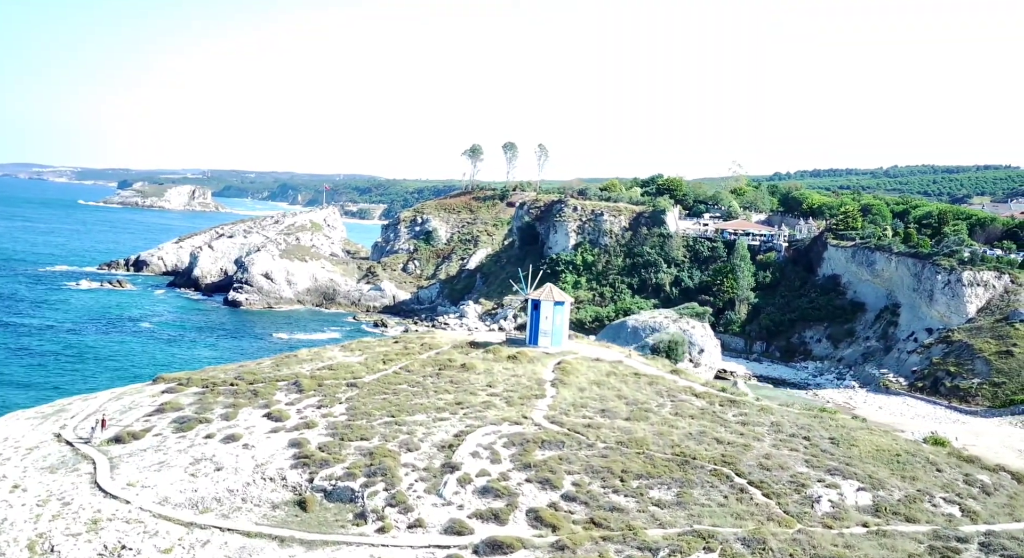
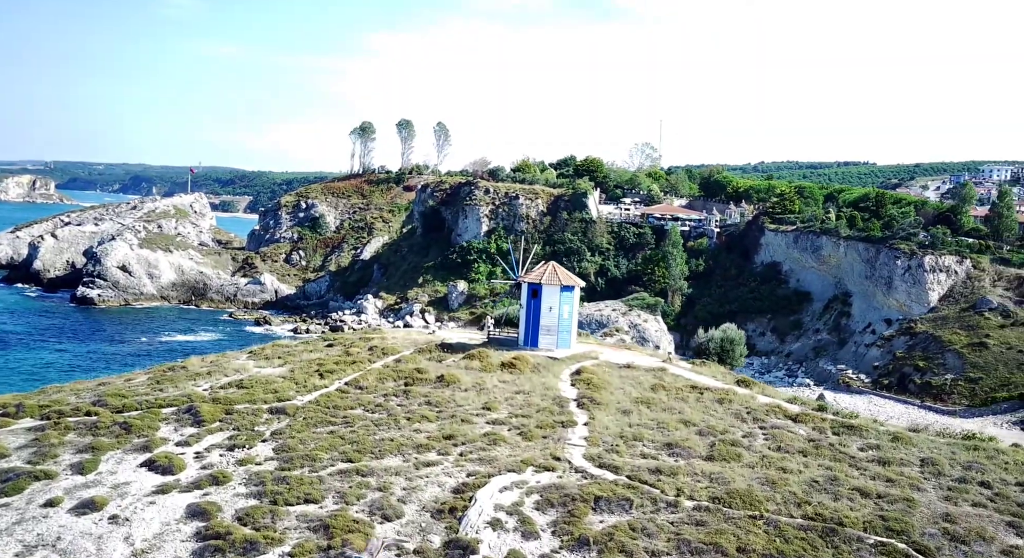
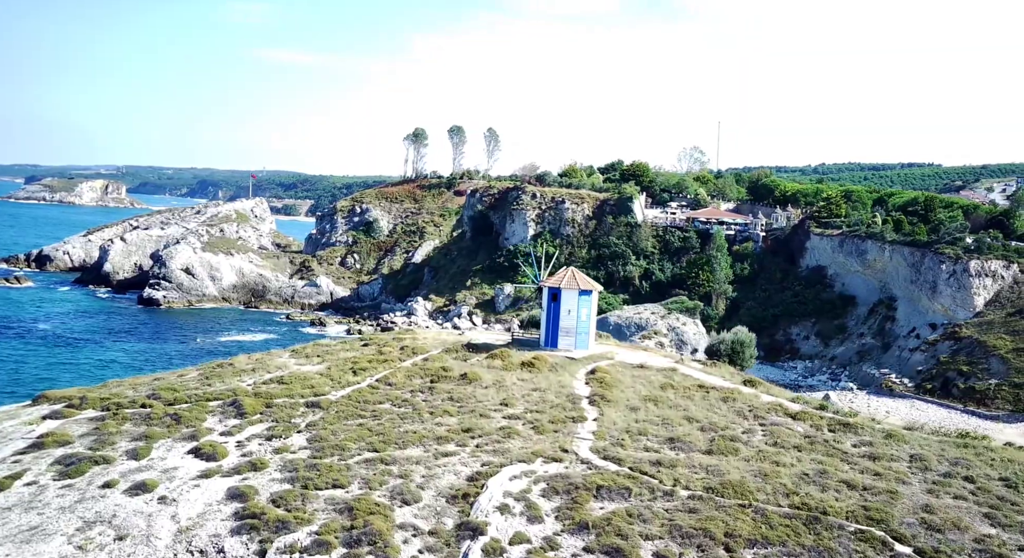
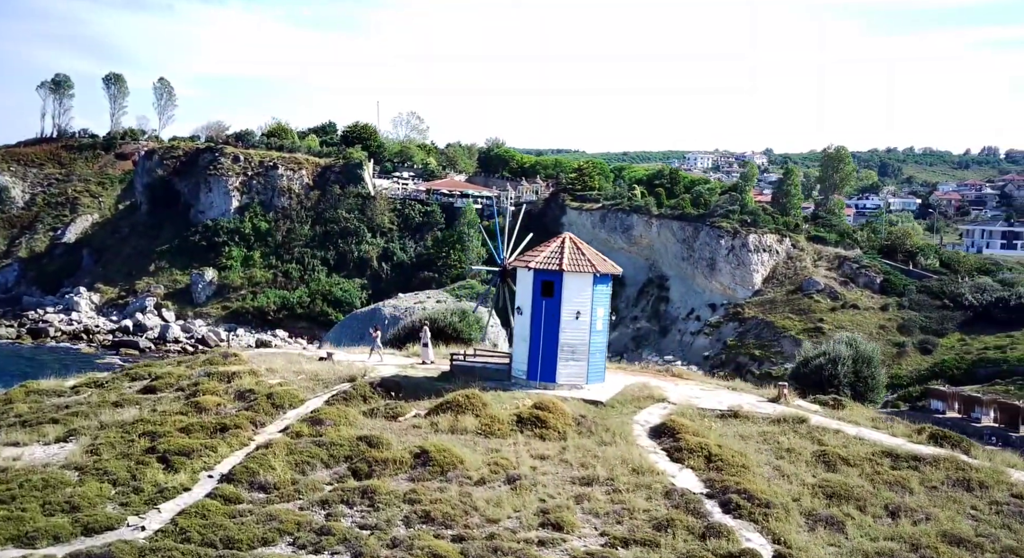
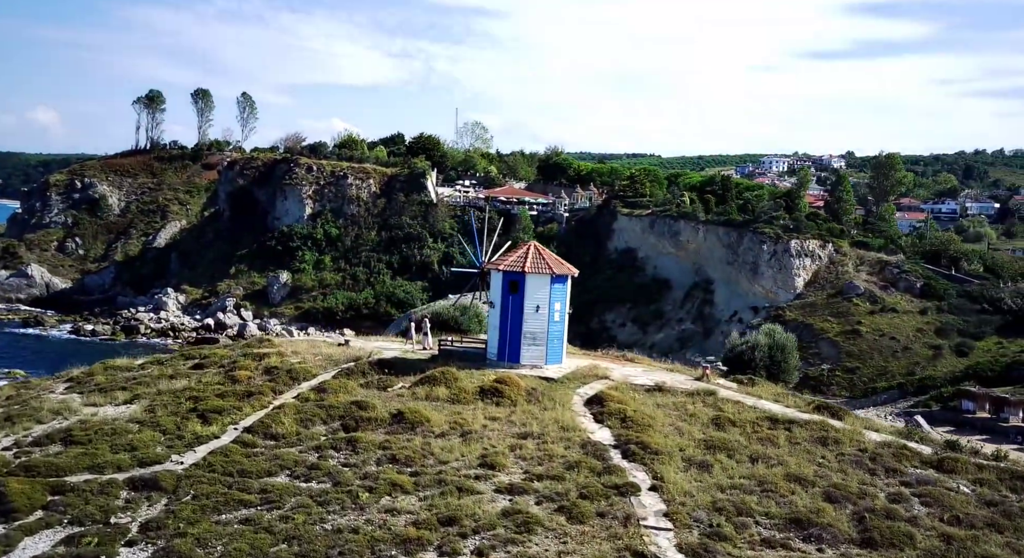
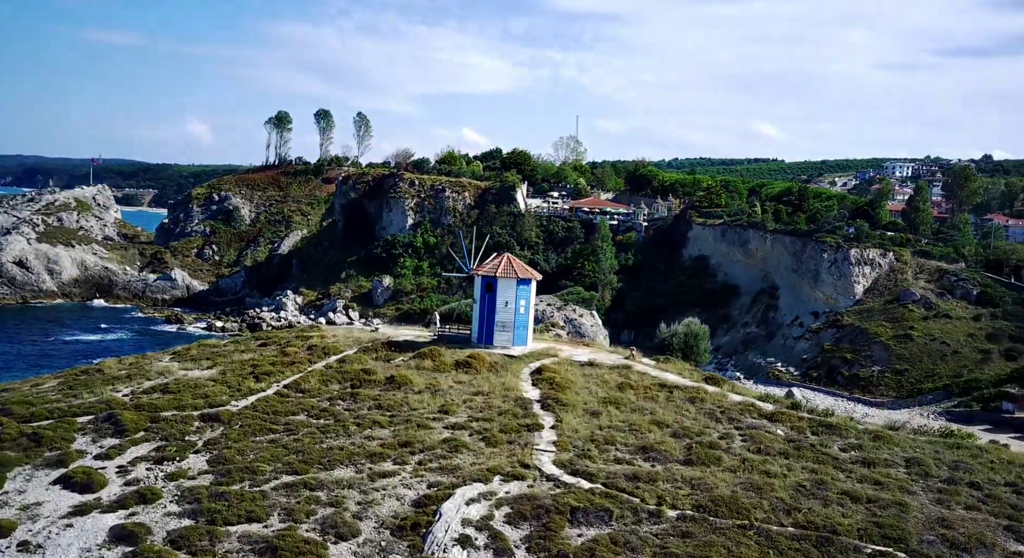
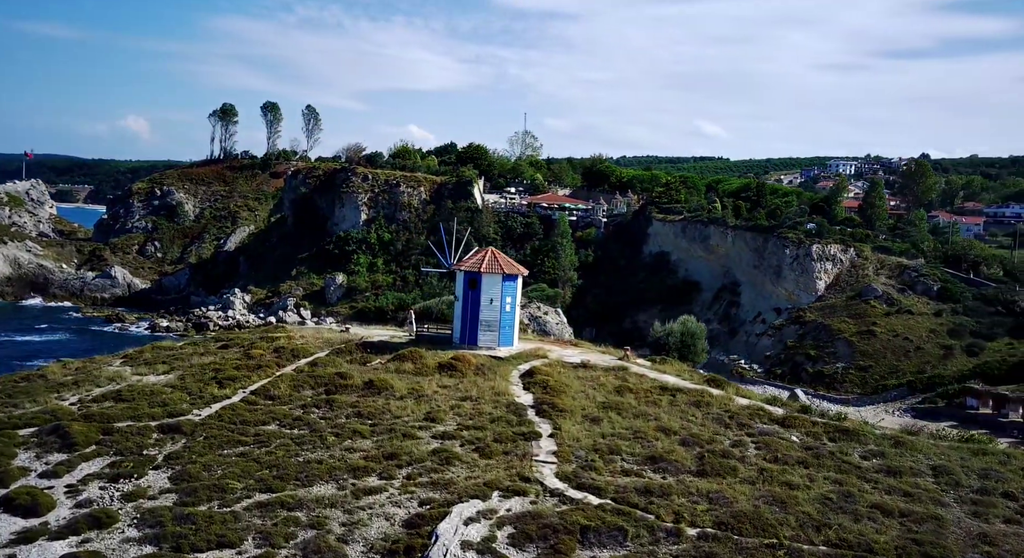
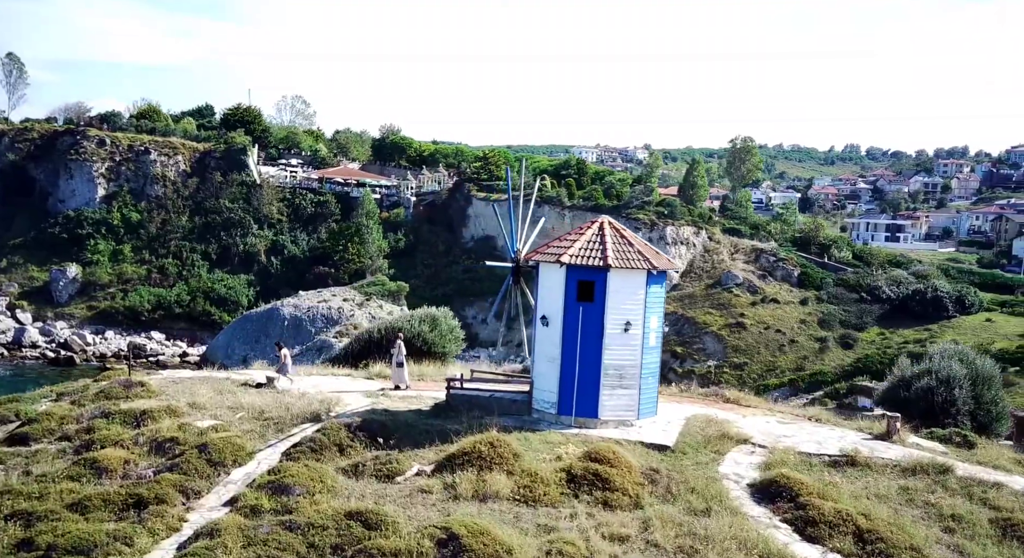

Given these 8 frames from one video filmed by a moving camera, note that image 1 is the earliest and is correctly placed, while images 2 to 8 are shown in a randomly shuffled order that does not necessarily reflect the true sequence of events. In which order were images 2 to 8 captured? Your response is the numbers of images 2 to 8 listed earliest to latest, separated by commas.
3, 2, 6, 7, 5, 4, 8
